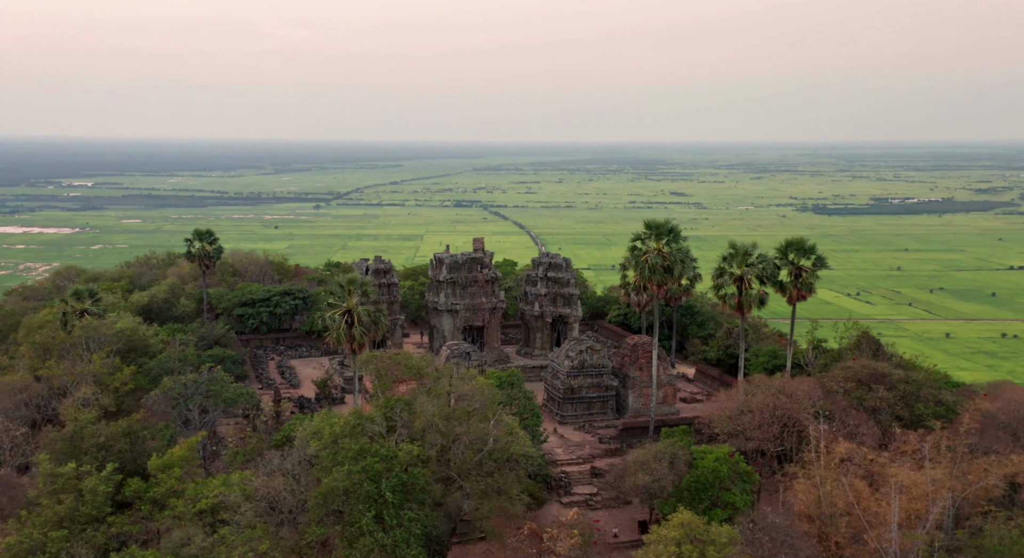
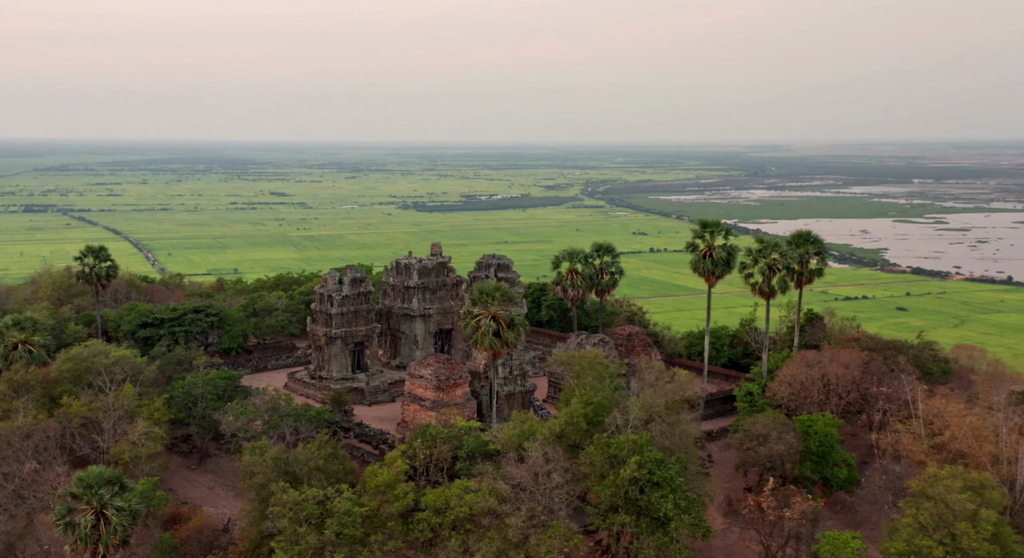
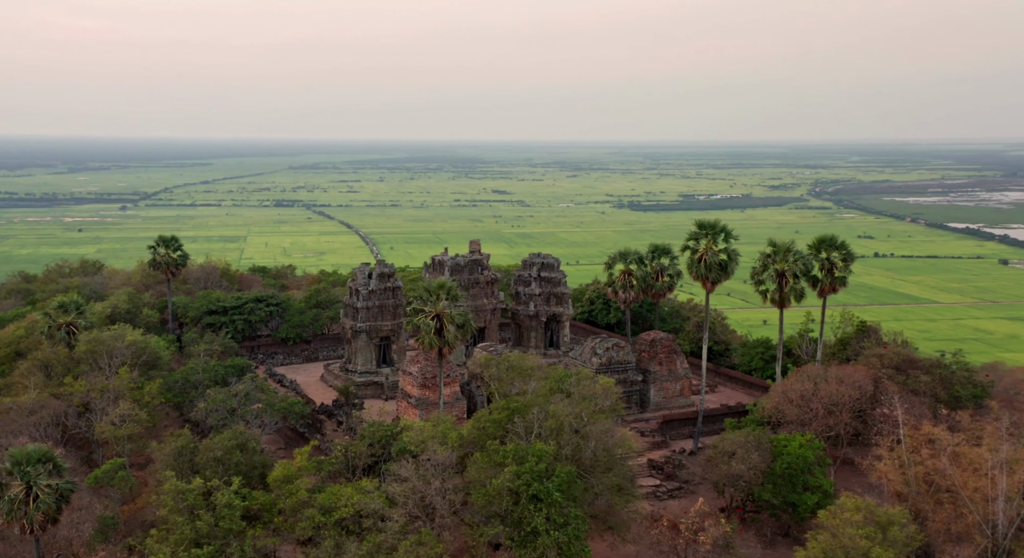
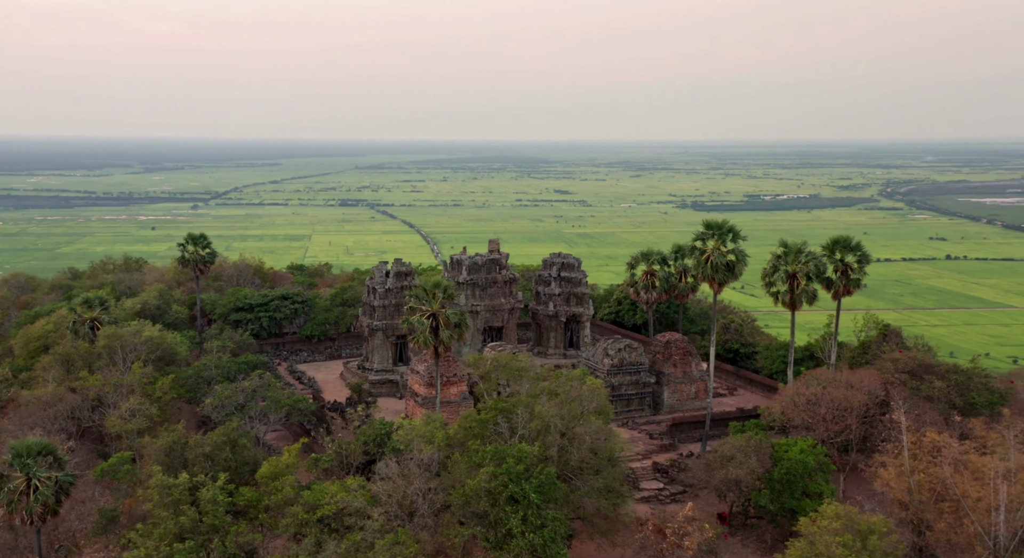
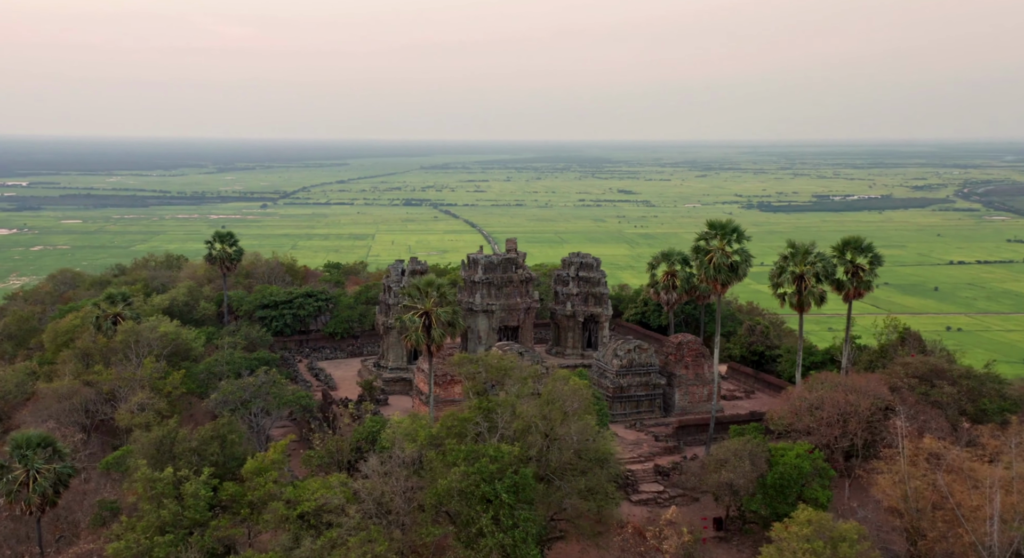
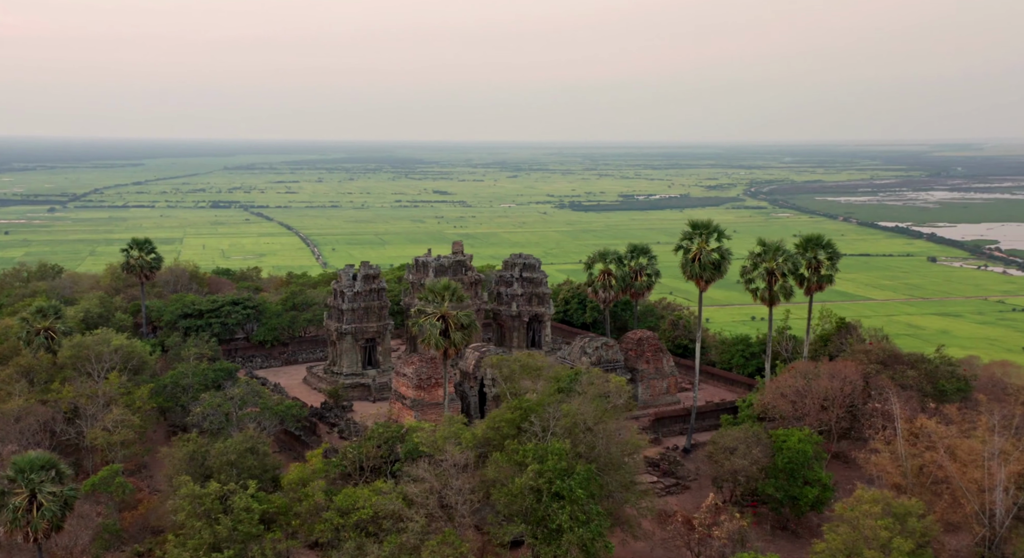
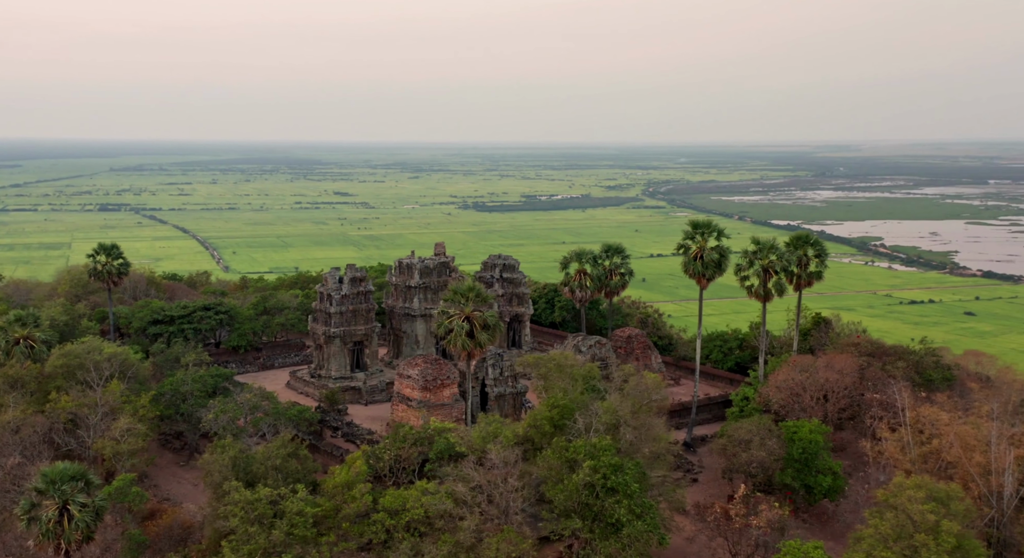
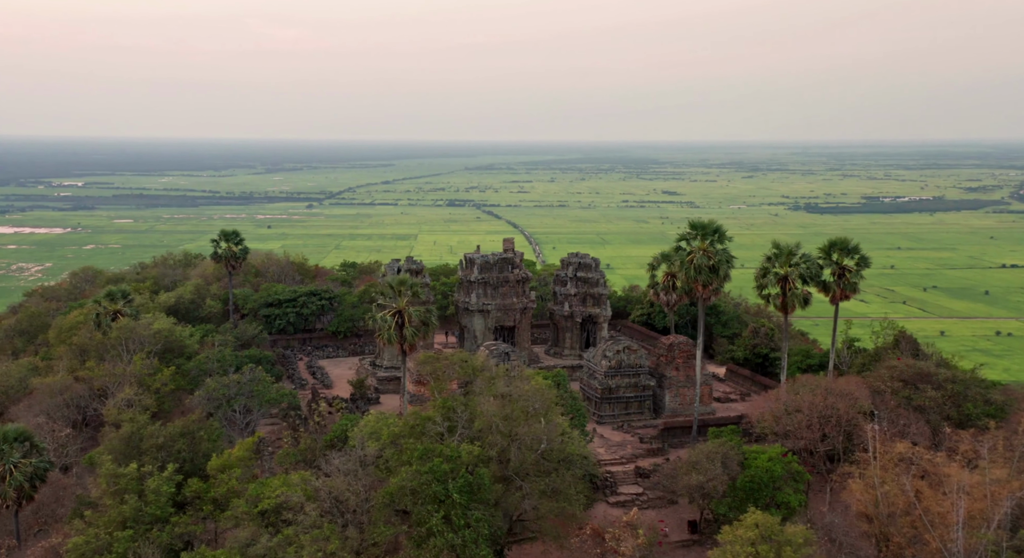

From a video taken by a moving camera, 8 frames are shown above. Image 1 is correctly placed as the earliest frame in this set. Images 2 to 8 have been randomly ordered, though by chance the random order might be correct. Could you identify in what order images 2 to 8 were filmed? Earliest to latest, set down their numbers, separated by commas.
8, 5, 4, 3, 6, 7, 2
